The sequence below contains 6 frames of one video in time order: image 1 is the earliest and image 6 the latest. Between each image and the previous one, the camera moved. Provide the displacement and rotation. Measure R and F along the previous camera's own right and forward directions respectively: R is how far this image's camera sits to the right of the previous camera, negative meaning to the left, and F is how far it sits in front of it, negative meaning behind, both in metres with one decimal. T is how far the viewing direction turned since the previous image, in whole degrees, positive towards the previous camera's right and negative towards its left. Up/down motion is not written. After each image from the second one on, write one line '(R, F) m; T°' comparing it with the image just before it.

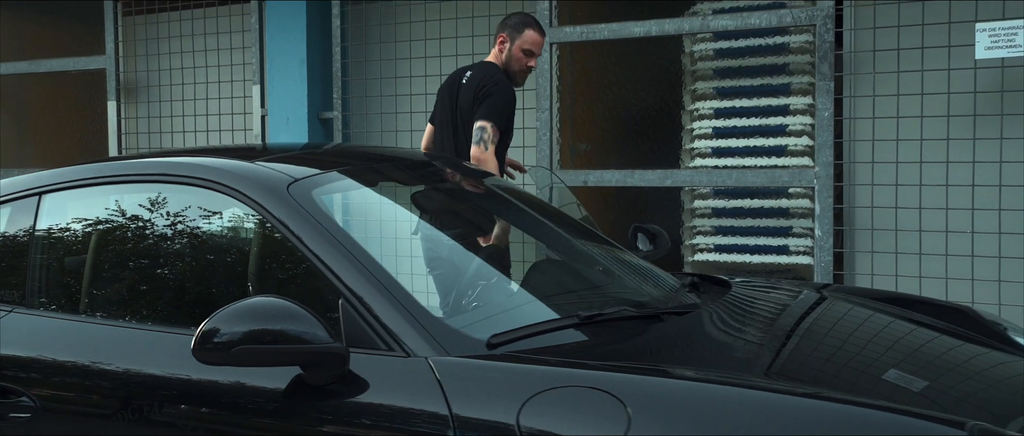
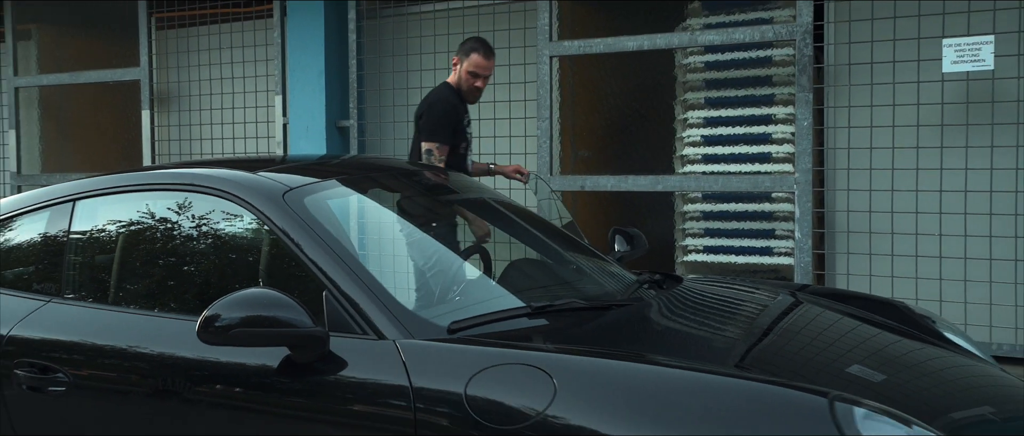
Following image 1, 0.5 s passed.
(+0.2, -0.3) m; -2°
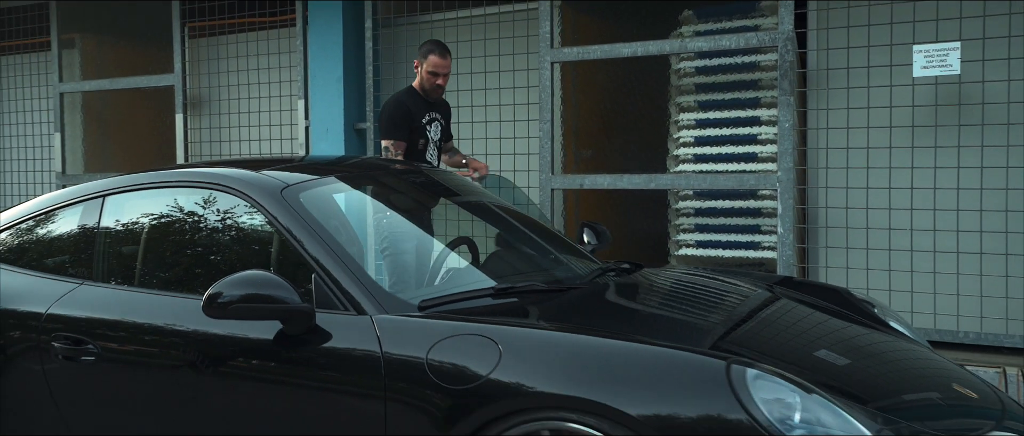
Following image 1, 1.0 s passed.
(+0.2, -0.4) m; -2°
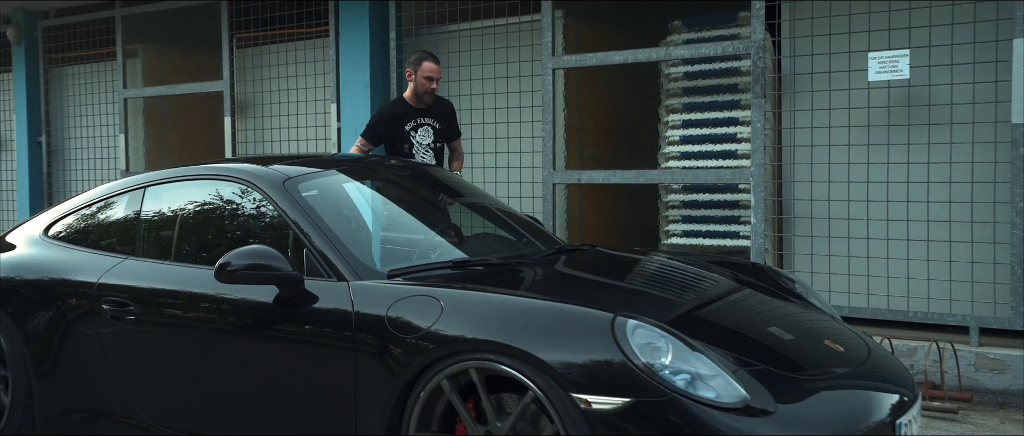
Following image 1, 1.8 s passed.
(+0.4, -0.6) m; -4°
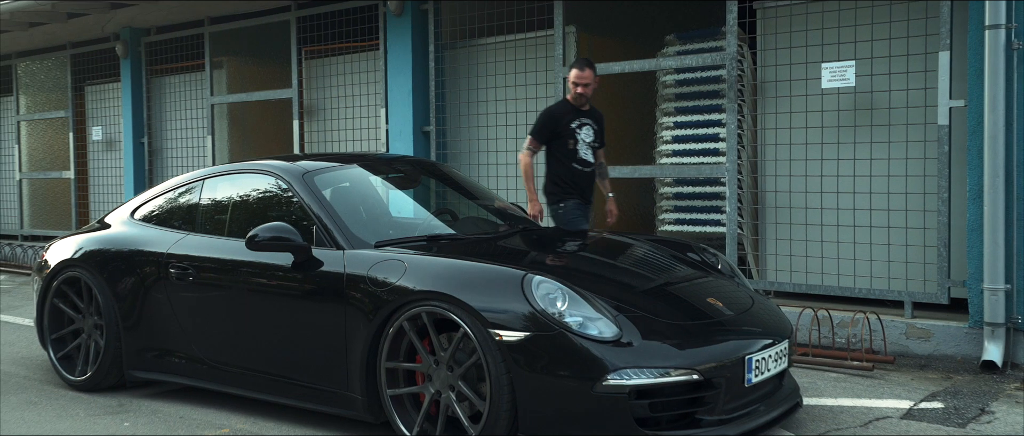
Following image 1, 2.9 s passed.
(+0.6, -0.9) m; -6°
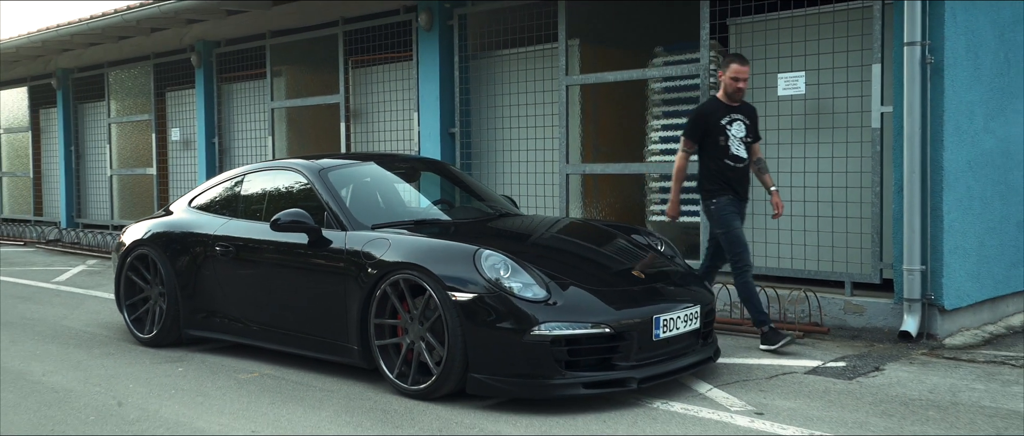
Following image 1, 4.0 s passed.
(+0.6, -1.0) m; -5°
